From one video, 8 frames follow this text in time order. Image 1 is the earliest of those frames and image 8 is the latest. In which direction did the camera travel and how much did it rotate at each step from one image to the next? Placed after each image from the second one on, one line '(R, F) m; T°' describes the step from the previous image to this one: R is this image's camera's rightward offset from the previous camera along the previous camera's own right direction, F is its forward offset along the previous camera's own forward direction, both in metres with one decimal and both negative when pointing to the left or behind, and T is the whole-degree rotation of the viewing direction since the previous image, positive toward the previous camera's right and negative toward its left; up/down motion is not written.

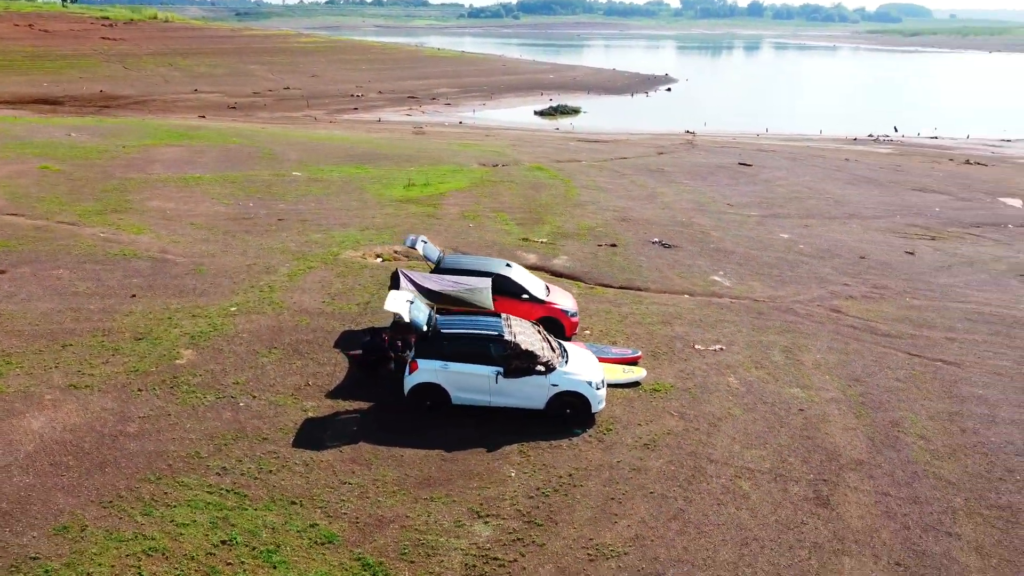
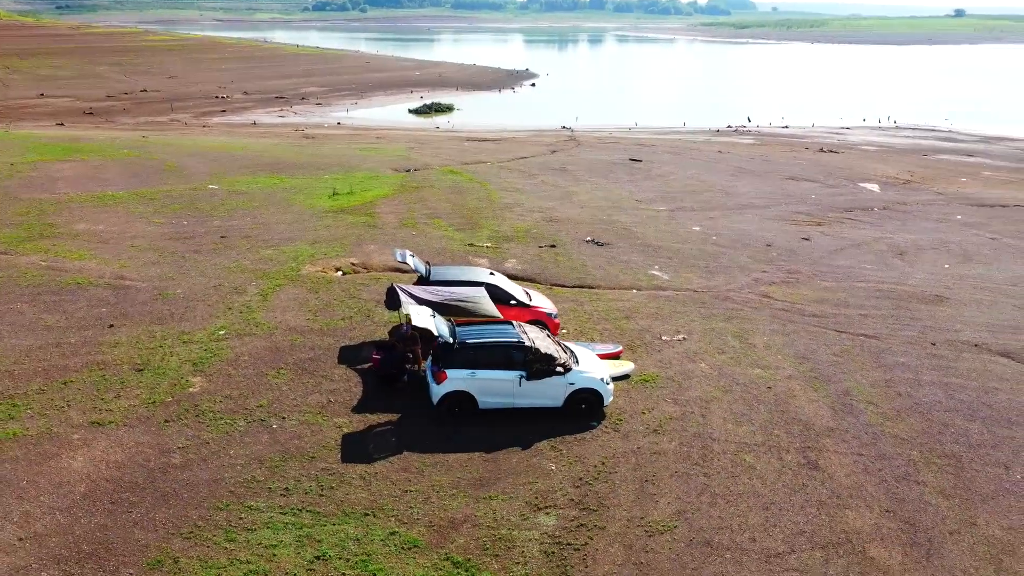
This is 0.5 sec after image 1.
(-1.8, -0.5) m; +10°
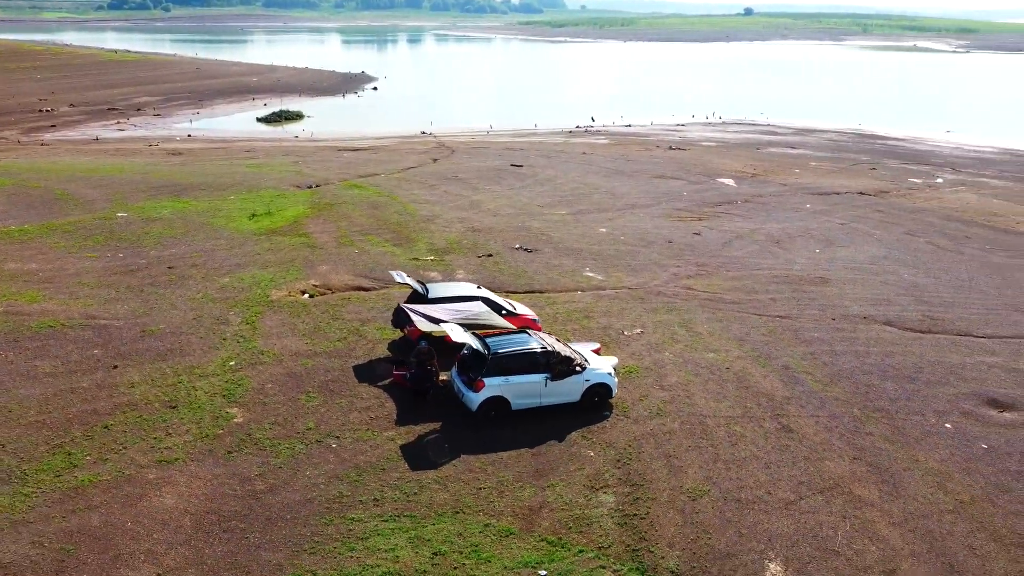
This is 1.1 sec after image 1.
(-2.4, -0.9) m; +12°
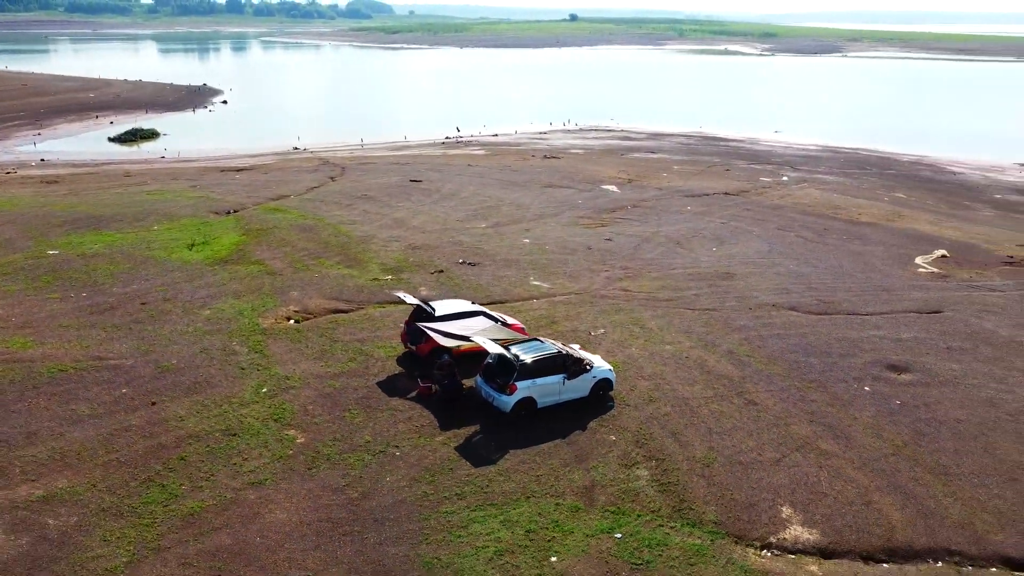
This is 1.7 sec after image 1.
(-2.5, -1.3) m; +11°
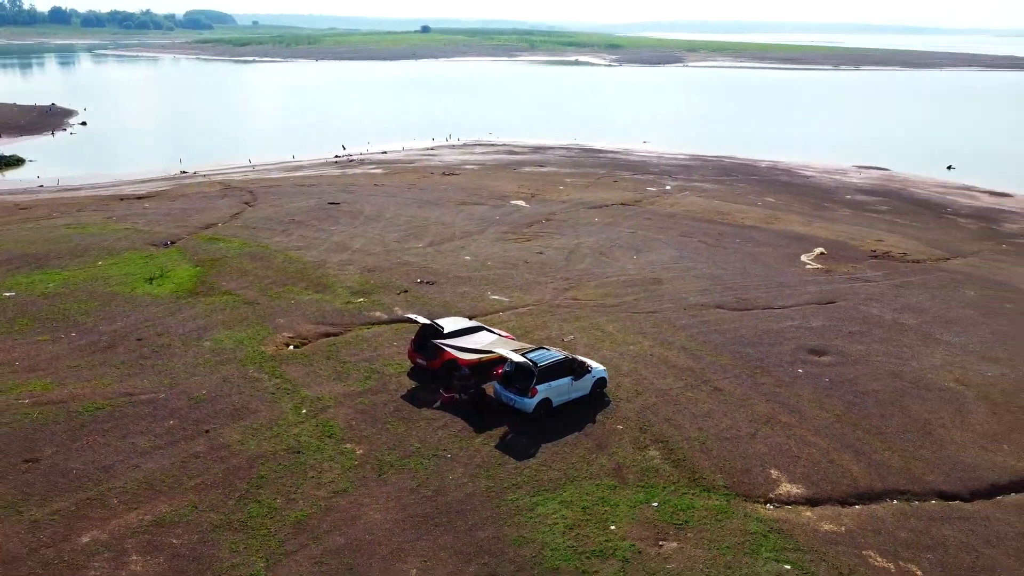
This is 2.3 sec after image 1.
(-2.5, -1.5) m; +10°
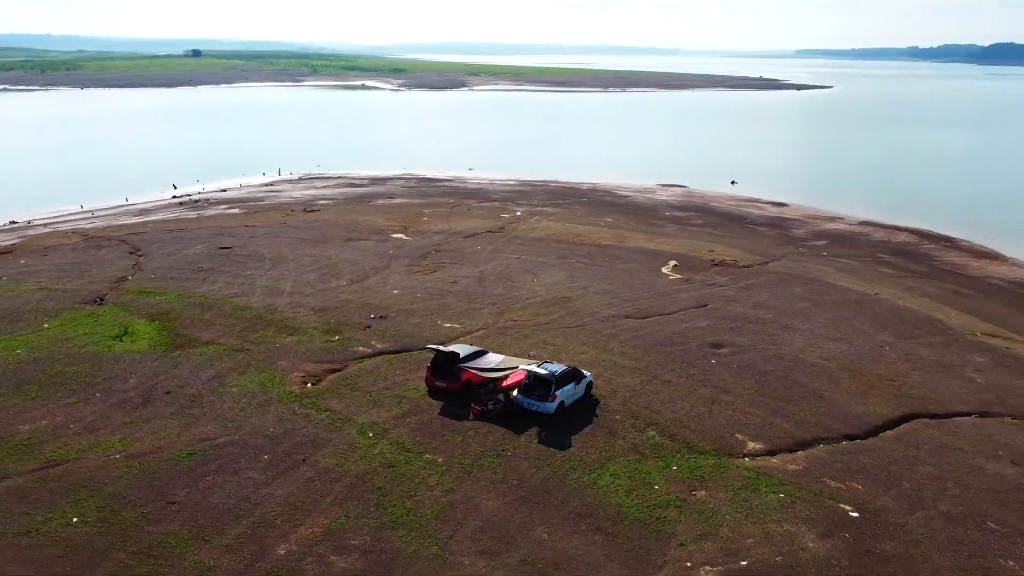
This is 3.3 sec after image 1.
(-4.6, -2.7) m; +15°
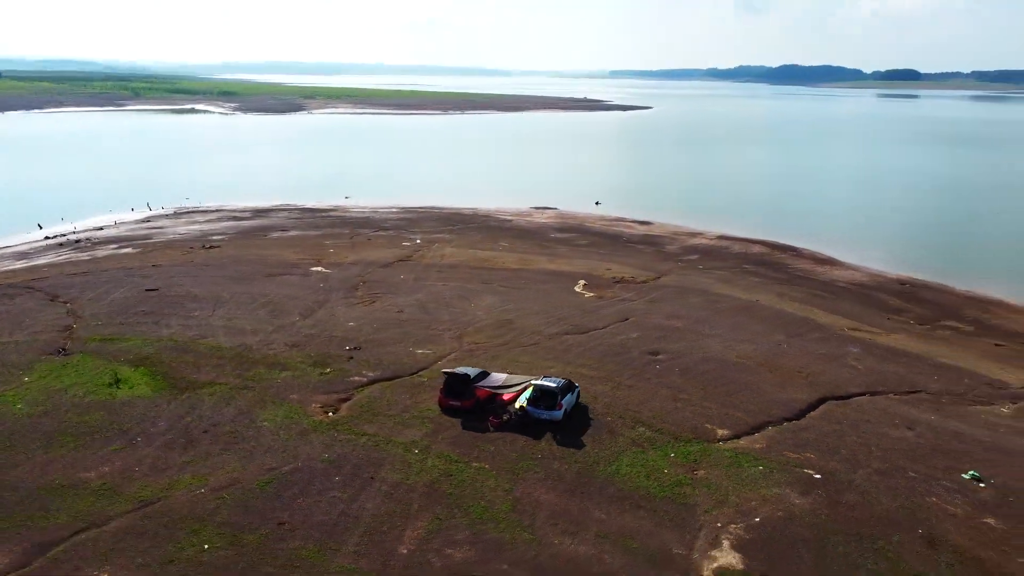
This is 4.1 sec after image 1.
(-4.1, -2.3) m; +12°
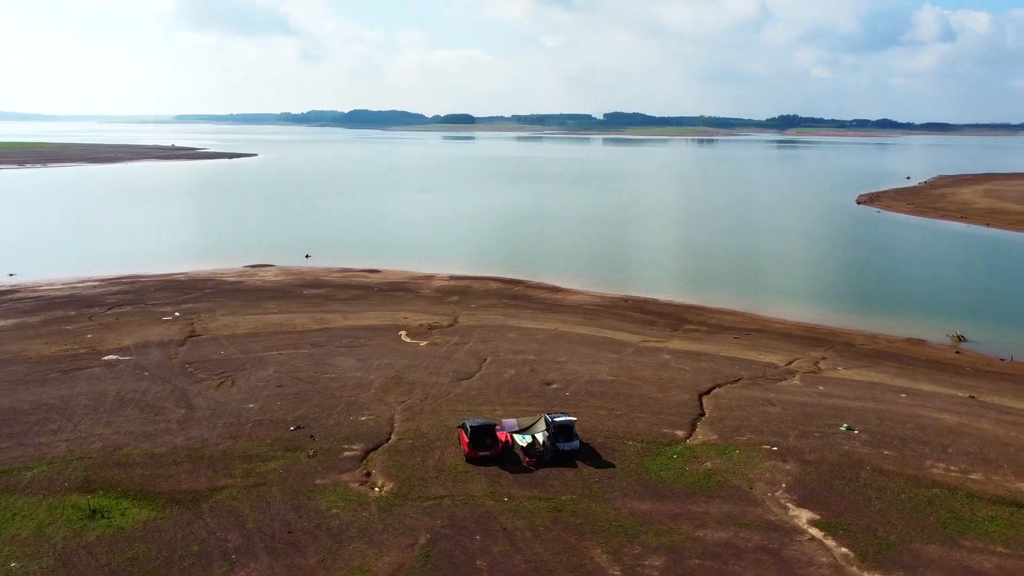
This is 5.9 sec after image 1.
(-10.7, +0.4) m; +29°
